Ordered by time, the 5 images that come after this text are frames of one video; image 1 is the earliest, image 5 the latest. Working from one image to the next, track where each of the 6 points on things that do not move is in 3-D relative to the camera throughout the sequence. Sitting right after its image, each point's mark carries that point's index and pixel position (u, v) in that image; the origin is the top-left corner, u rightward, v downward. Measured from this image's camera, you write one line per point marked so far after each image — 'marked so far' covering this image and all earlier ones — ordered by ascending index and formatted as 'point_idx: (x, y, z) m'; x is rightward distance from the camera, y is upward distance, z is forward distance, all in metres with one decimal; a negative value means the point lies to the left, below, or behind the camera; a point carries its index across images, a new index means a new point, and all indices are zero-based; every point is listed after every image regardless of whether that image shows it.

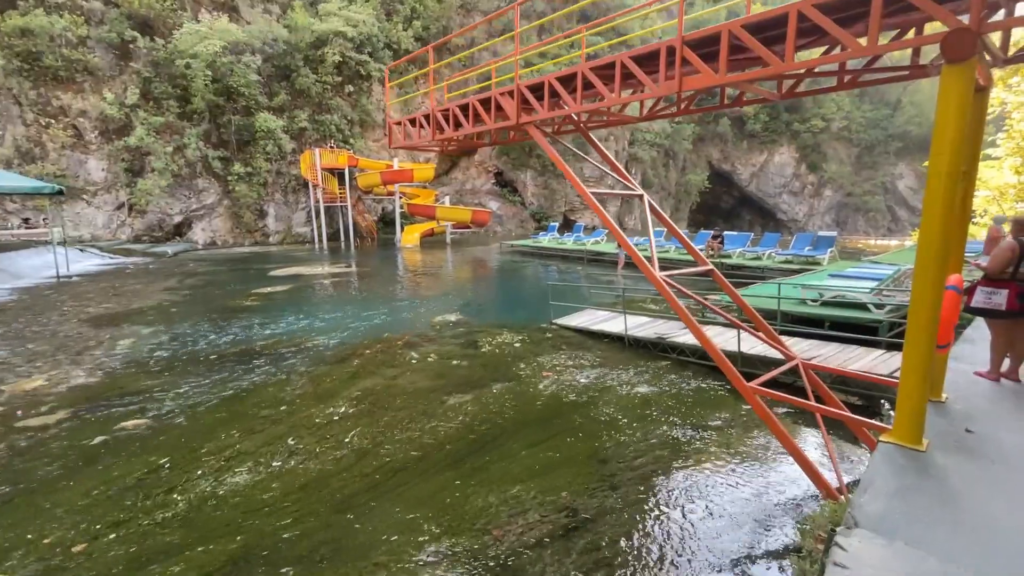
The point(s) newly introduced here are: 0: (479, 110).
0: (-0.5, +2.6, +7.0) m
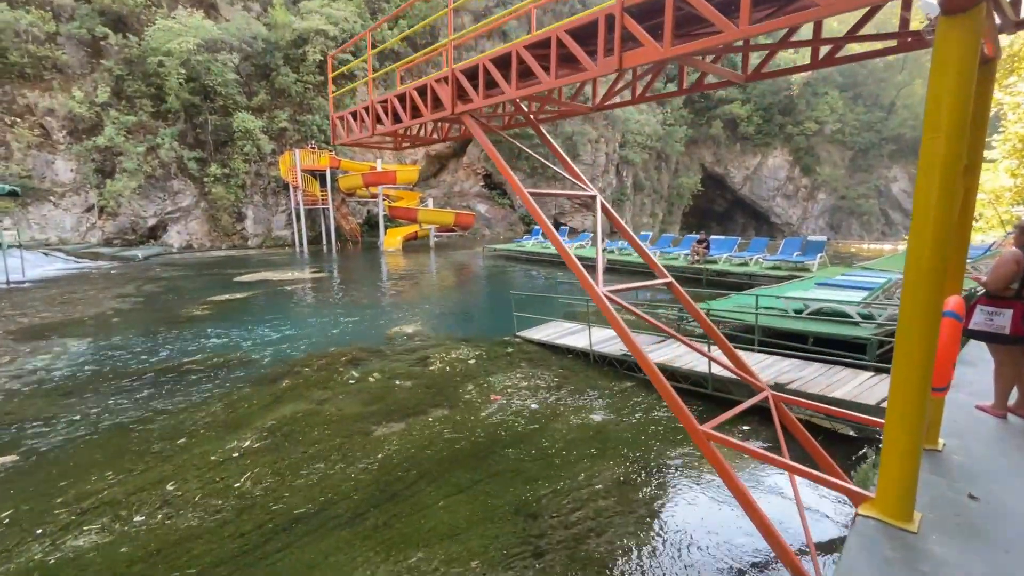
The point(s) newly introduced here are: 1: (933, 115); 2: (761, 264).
0: (-1.3, +2.4, +6.2) m
1: (+2.0, +0.8, +2.3) m
2: (+7.8, +0.7, +15.0) m
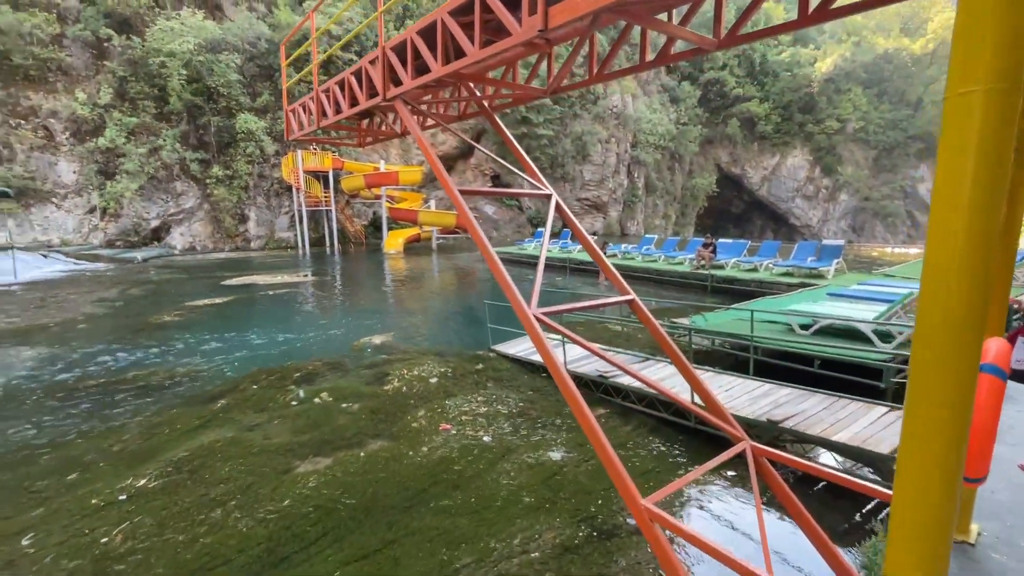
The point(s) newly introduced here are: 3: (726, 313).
0: (-1.8, +2.3, +5.5) m
1: (+1.4, +0.7, +1.4) m
2: (+7.5, +0.5, +13.9) m
3: (+3.5, -0.4, +7.9) m
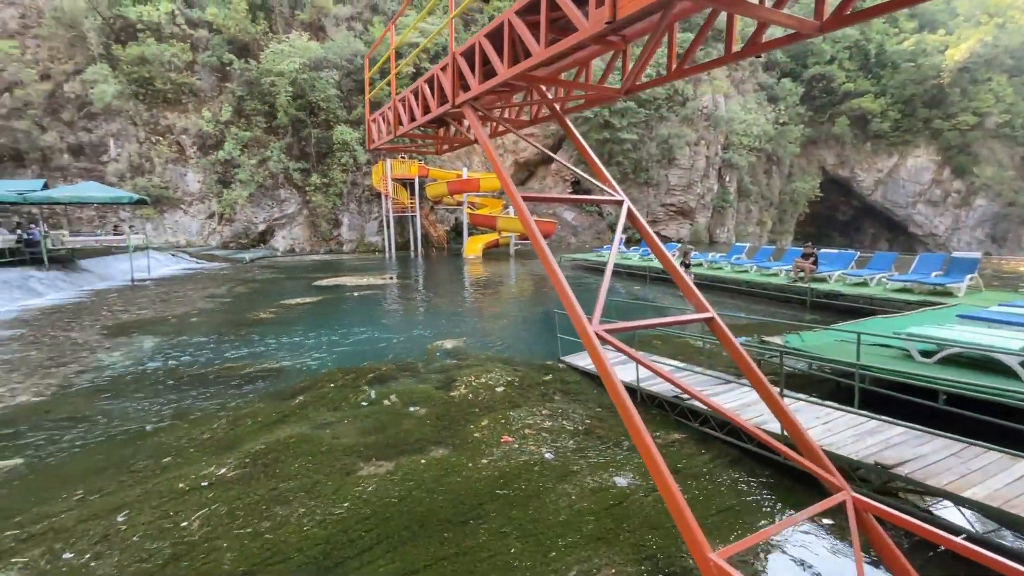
0: (-1.0, +2.2, +5.5) m
1: (+1.4, +0.6, +1.0) m
2: (+9.6, +0.1, +12.3) m
3: (+4.6, -0.7, +7.0) m
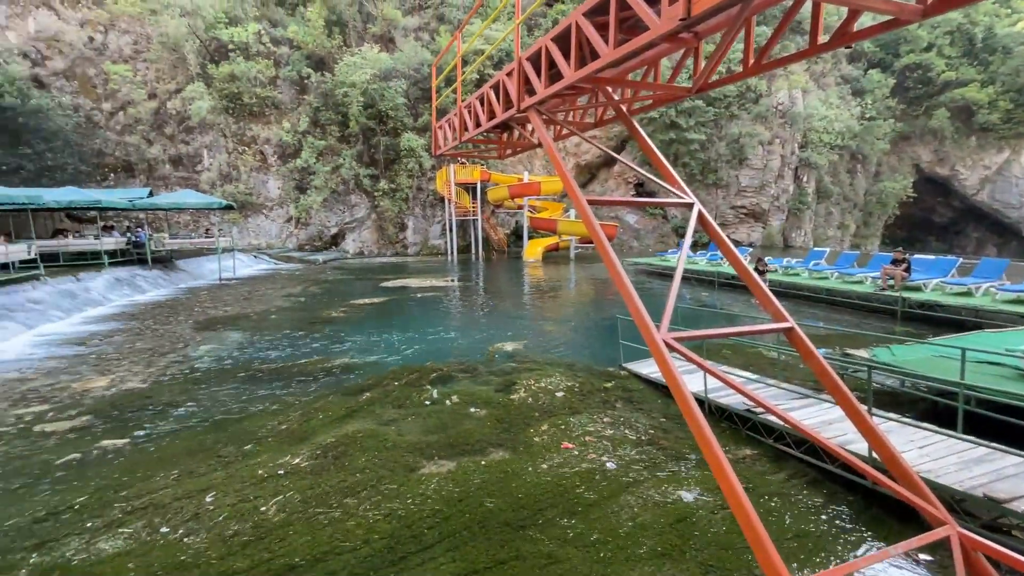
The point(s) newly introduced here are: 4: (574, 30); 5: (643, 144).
0: (-0.2, +2.2, +5.6) m
1: (+1.6, +0.5, +0.8) m
2: (+11.0, -0.2, +11.0) m
3: (+5.5, -0.8, +6.4) m
4: (+0.5, +2.1, +3.8) m
5: (+1.4, +1.5, +5.1) m
